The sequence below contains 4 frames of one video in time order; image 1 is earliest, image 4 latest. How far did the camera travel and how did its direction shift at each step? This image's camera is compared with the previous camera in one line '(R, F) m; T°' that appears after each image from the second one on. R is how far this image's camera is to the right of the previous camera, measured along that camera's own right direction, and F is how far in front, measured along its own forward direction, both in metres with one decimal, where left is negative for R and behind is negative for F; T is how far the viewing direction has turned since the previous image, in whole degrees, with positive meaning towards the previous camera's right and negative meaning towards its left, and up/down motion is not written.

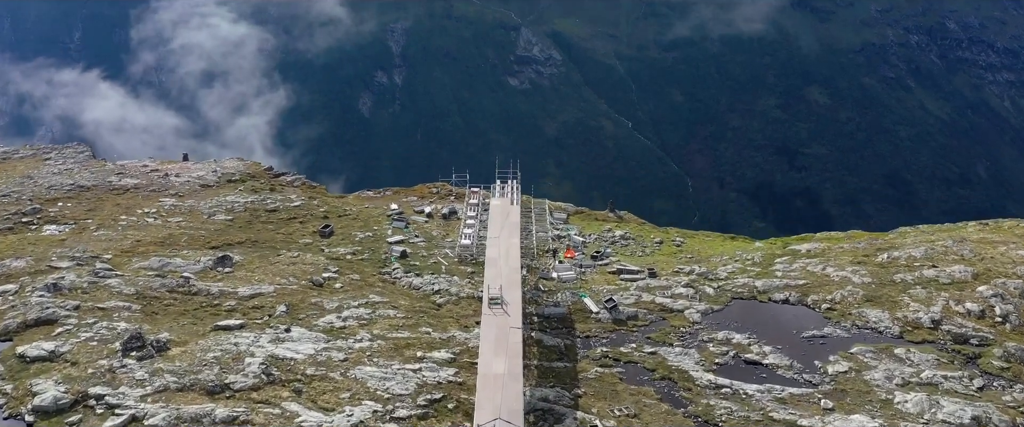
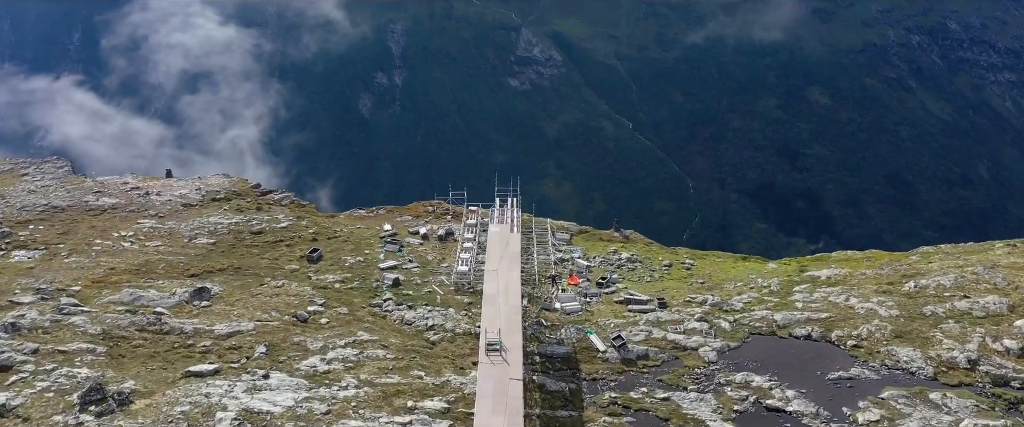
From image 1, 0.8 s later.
(0.0, +3.7) m; 0°
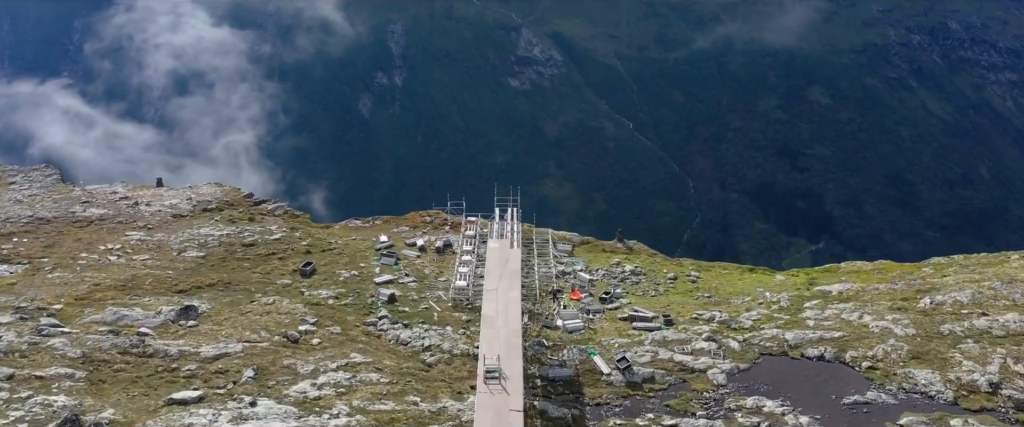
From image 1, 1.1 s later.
(0.0, +1.9) m; 0°
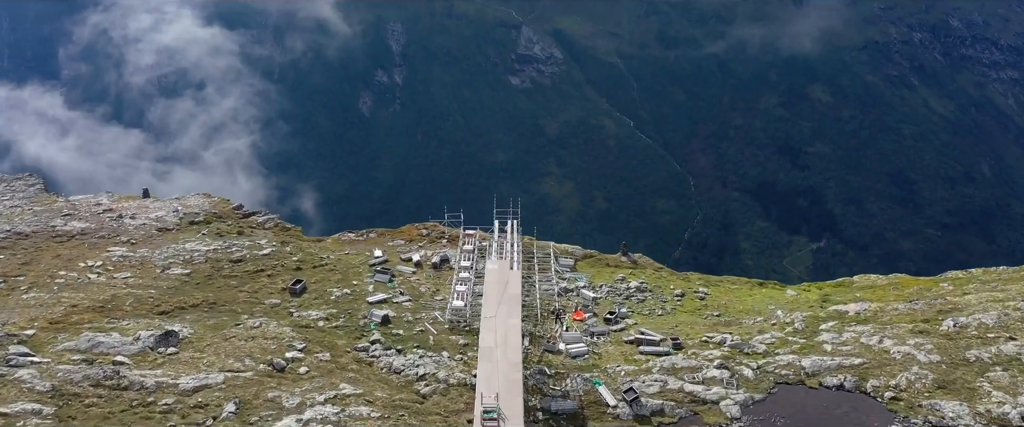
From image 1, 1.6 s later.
(0.0, +2.6) m; 0°
